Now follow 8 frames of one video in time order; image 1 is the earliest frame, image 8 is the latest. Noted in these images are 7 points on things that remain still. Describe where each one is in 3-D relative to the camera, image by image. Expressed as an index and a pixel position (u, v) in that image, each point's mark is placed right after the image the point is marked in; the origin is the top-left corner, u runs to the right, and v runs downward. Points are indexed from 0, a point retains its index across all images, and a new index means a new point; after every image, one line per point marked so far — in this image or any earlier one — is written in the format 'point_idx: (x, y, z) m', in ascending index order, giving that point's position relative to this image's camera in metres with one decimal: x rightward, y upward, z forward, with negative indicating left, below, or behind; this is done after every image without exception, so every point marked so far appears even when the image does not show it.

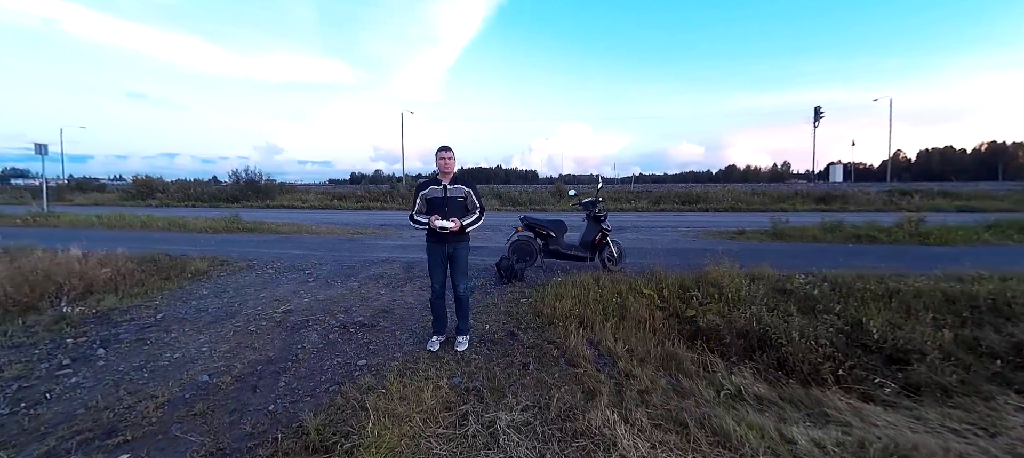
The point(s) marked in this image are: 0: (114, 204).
0: (-15.5, +0.9, +13.9) m
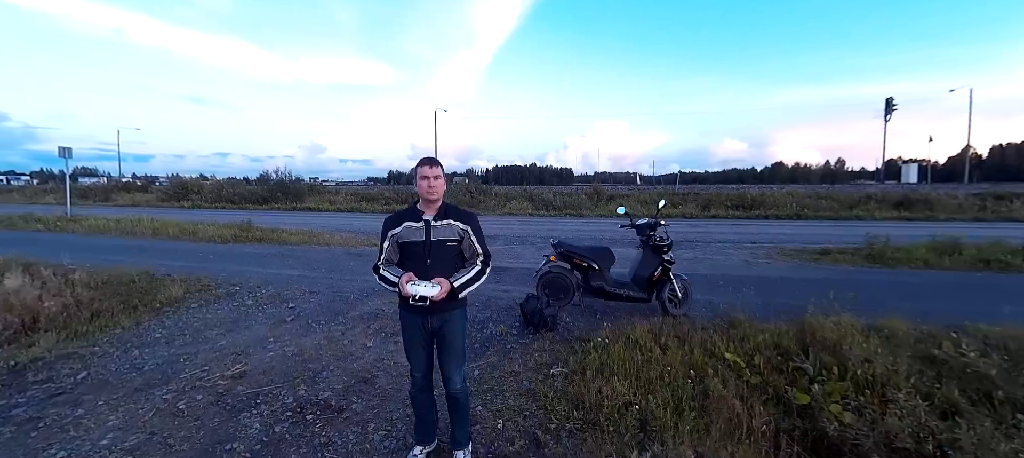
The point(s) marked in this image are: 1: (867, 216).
0: (-14.4, +0.9, +14.1) m
1: (+11.0, +0.4, +11.2) m
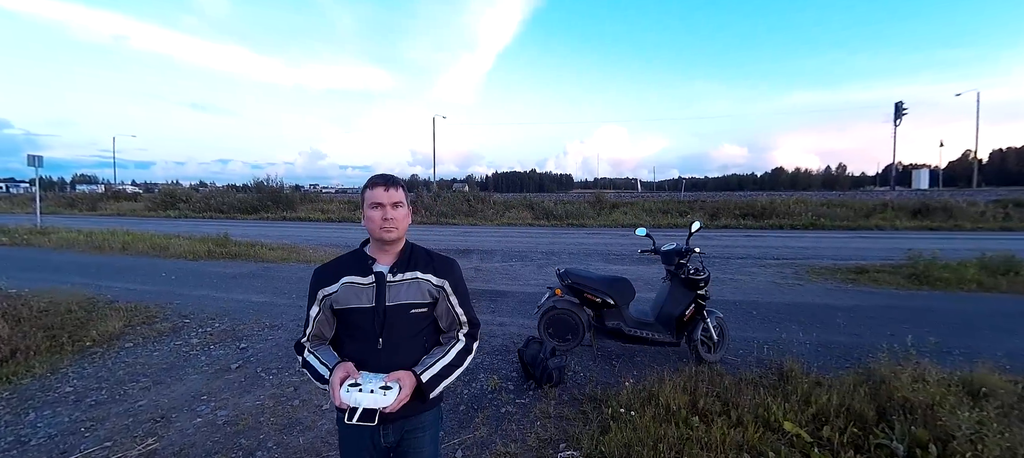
0: (-14.4, +0.5, +13.6) m
1: (+11.0, +0.1, +10.6) m
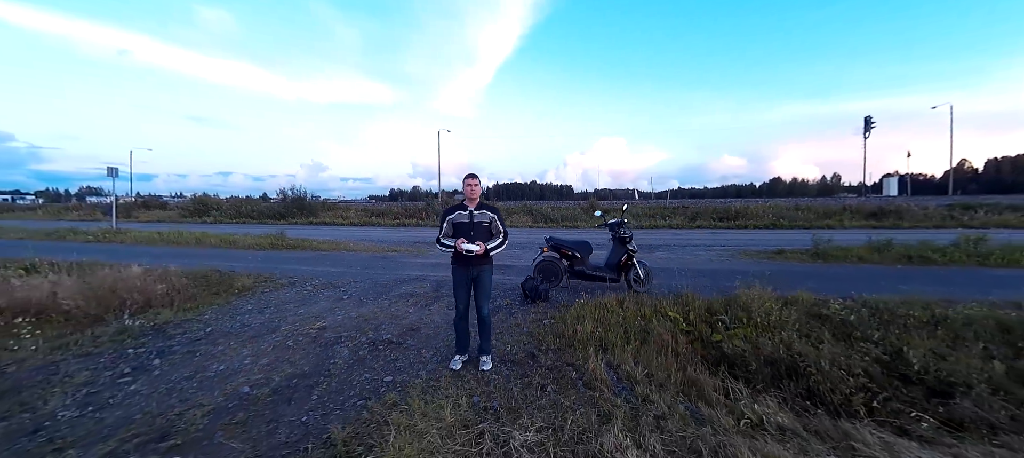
0: (-14.3, +0.3, +15.2) m
1: (+11.0, +0.1, +12.3) m
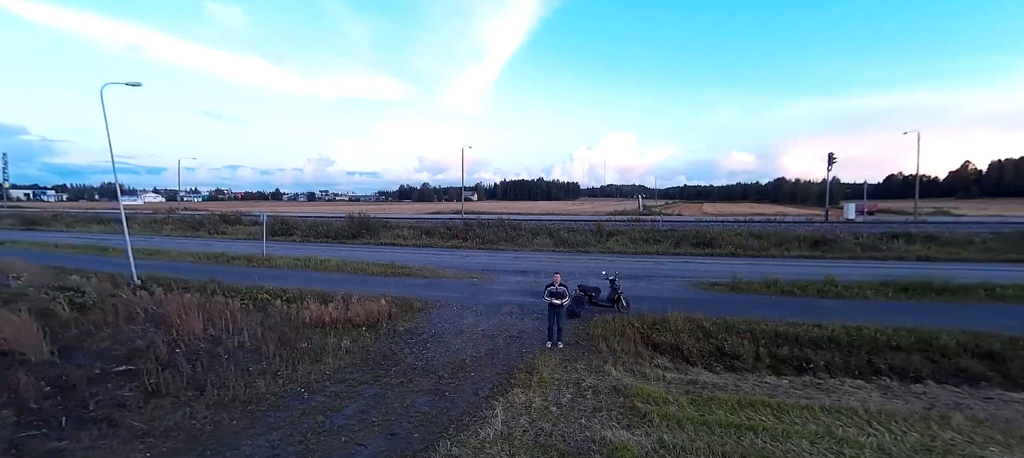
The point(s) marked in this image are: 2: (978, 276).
0: (-13.0, -0.7, +19.9) m
1: (+12.3, -1.2, +16.7) m
2: (+15.4, -1.6, +12.3) m
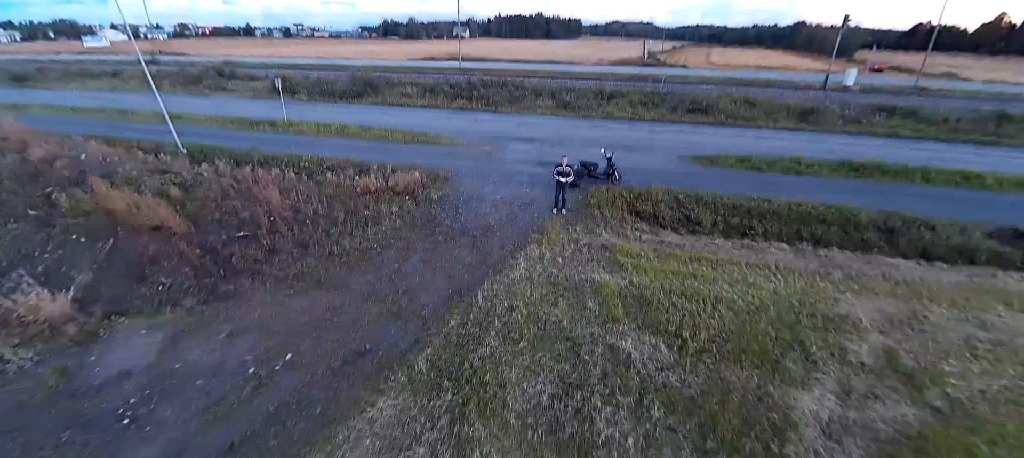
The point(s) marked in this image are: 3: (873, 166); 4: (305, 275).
0: (-12.8, +7.2, +19.8) m
1: (+12.6, +5.0, +17.7) m
2: (+15.7, +2.8, +13.9) m
3: (+13.1, +2.3, +13.1) m
4: (-4.4, -1.0, +7.7) m
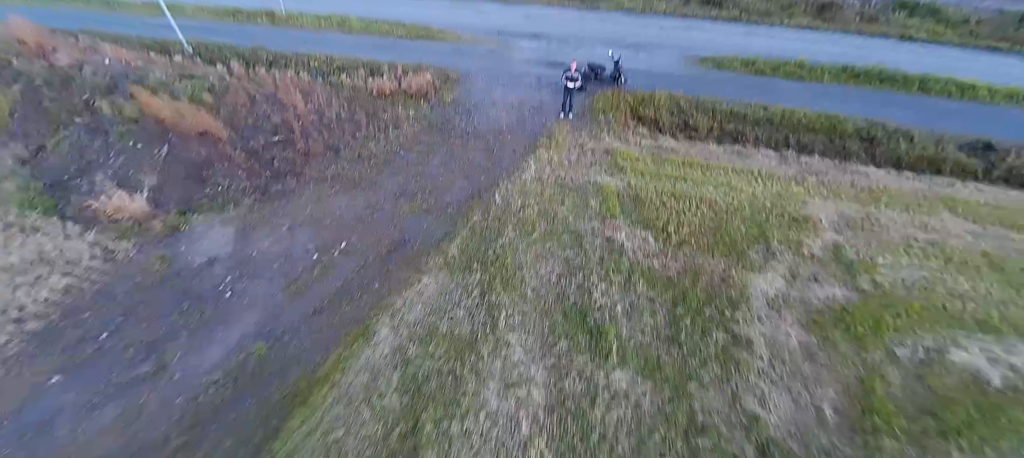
0: (-12.5, +12.5, +18.0) m
1: (+12.9, +9.5, +16.9) m
2: (+16.0, +6.4, +13.9) m
3: (+13.4, +5.7, +13.2) m
4: (-4.1, +1.3, +8.6) m
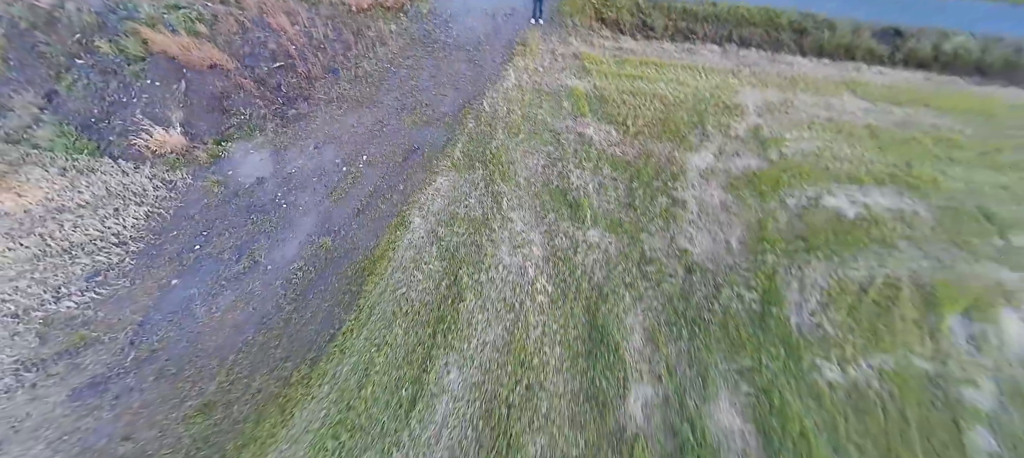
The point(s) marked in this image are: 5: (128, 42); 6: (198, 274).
0: (-14.8, +15.6, +15.4) m
1: (+10.7, +15.3, +17.1) m
2: (+14.4, +11.9, +15.2) m
3: (+12.0, +10.8, +14.5) m
4: (-4.5, +3.5, +9.6) m
5: (-9.4, +4.5, +8.7) m
6: (-6.6, -0.9, +7.5) m
